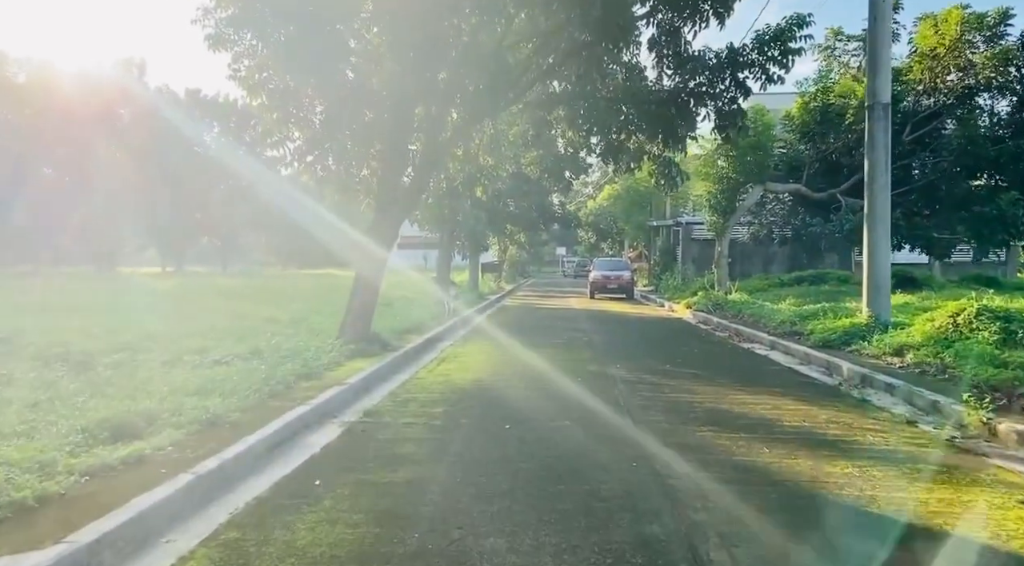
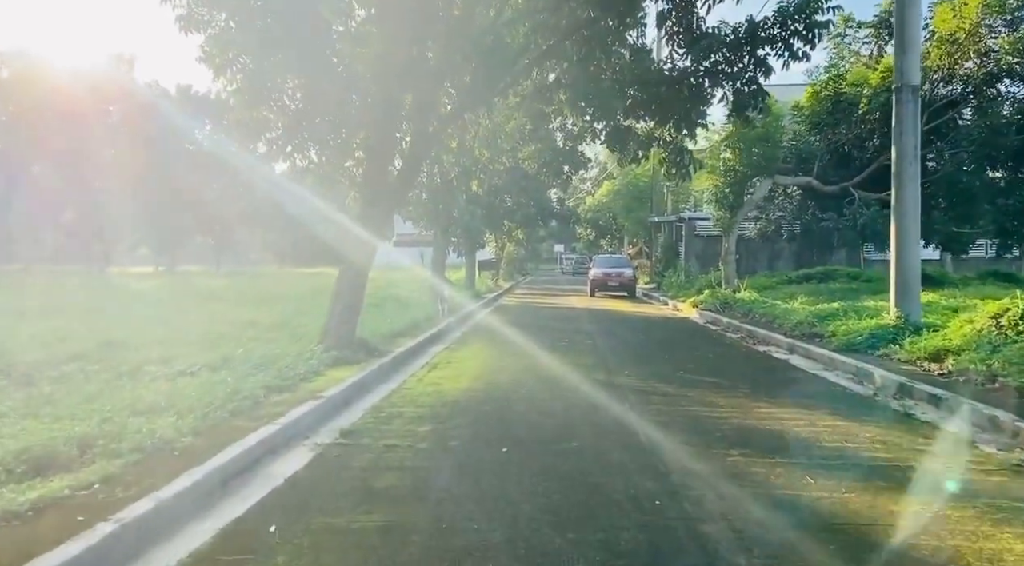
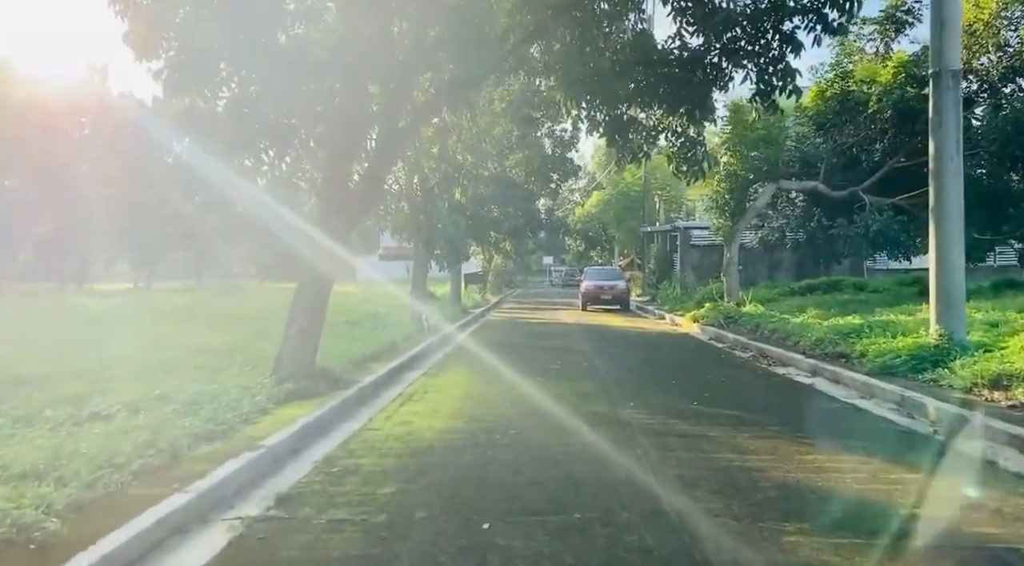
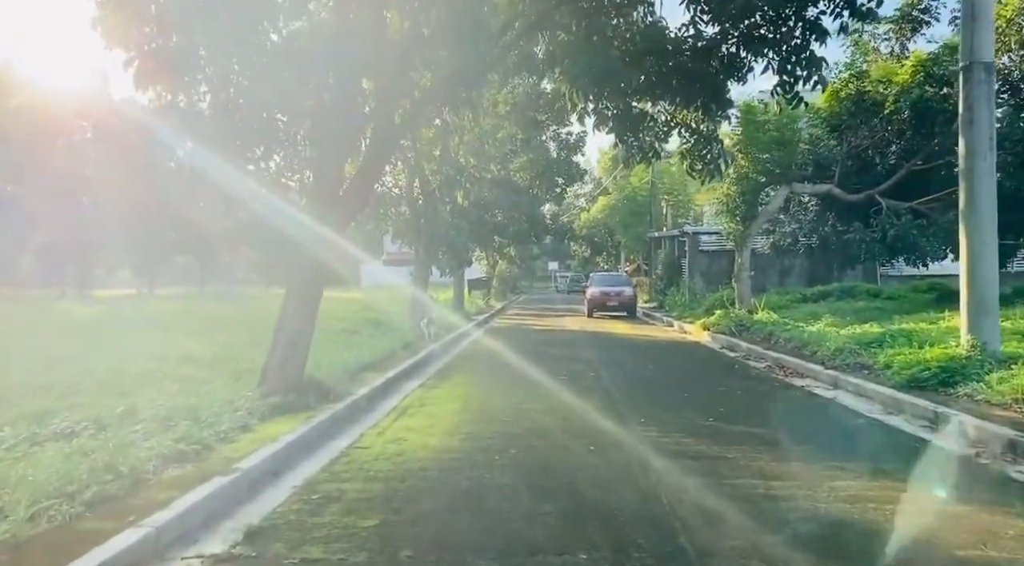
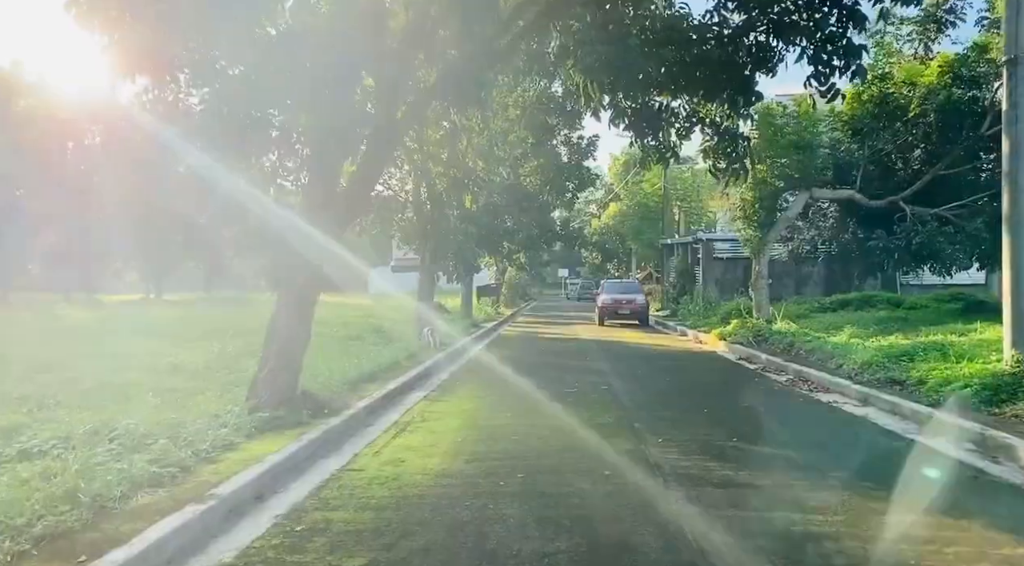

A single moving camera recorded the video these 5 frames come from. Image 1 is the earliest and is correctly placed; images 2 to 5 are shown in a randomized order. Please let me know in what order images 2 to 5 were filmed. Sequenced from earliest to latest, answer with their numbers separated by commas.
2, 3, 4, 5
